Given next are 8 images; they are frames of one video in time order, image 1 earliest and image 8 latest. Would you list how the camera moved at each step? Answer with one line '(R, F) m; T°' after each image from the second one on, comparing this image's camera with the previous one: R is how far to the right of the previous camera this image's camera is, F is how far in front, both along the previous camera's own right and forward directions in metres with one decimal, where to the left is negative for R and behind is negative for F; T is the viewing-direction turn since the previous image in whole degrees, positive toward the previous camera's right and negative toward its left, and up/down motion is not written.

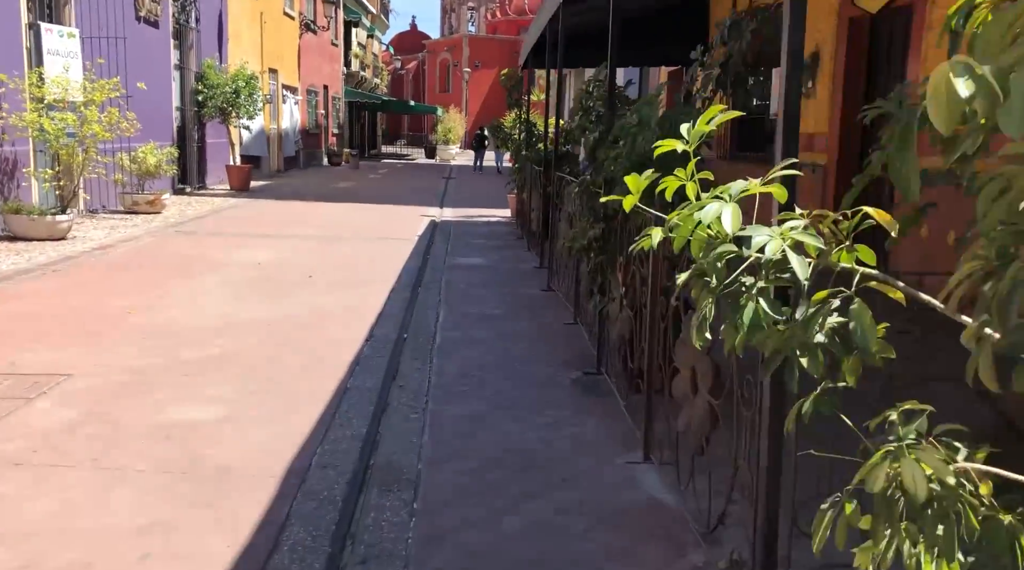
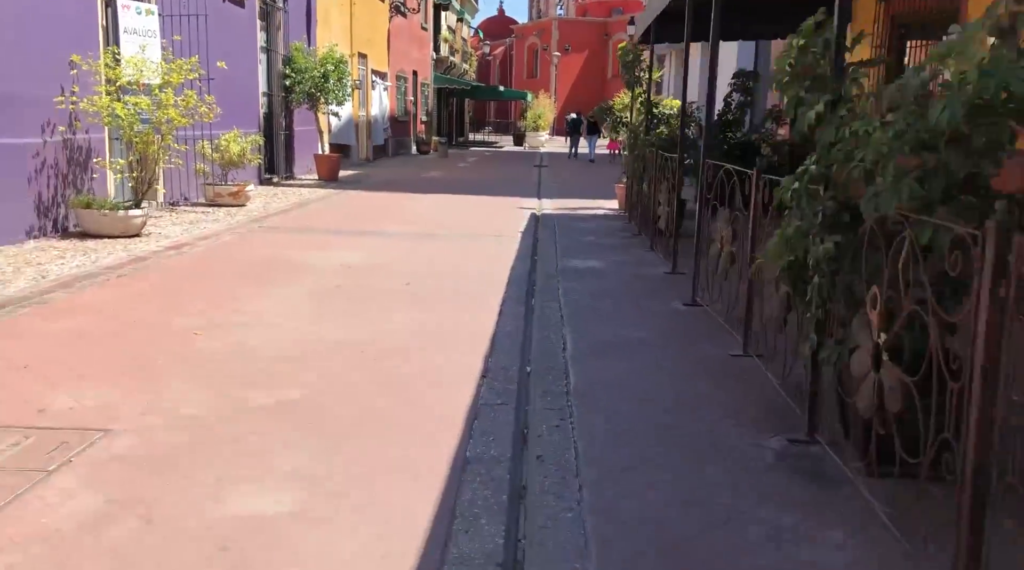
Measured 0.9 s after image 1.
(-0.3, +1.1) m; -5°
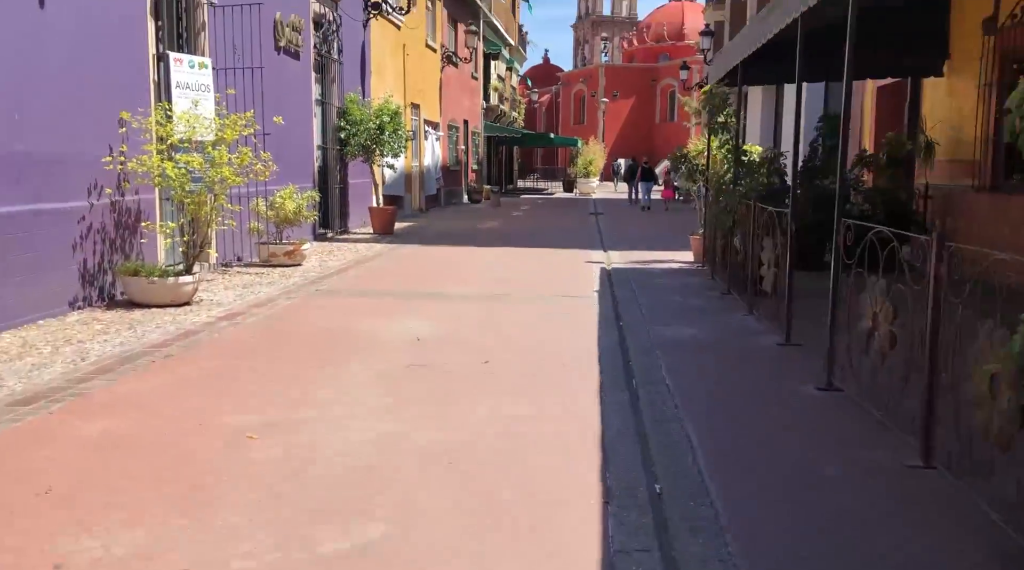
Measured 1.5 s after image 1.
(-0.3, +0.8) m; -3°
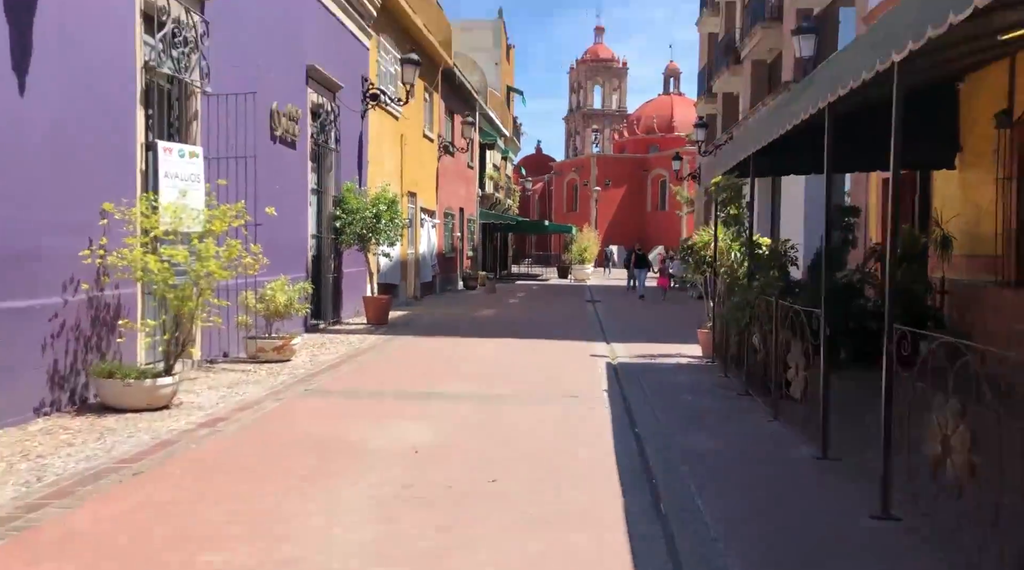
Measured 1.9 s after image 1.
(-0.1, +0.5) m; 0°
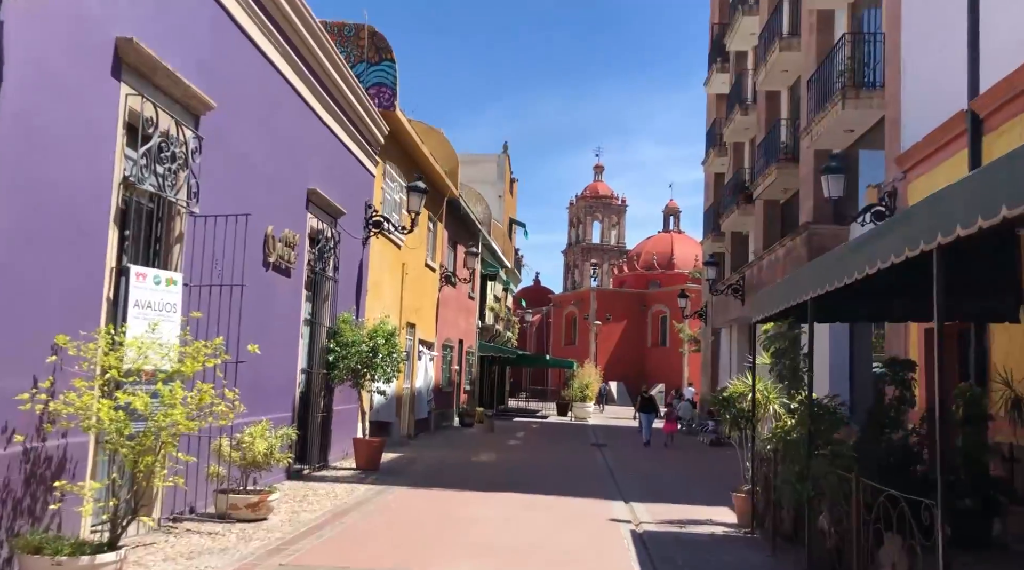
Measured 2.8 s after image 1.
(-0.2, +1.2) m; 0°
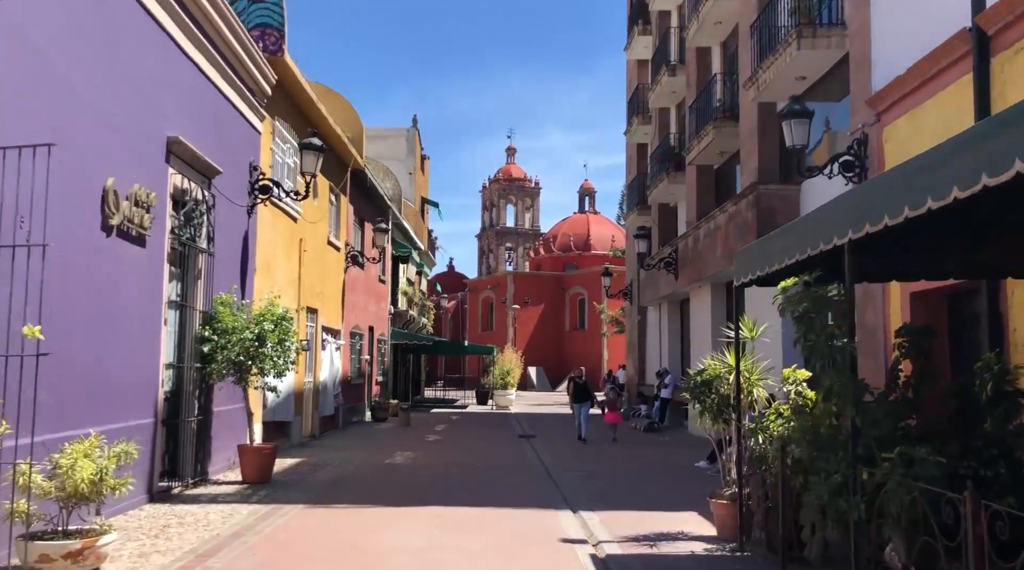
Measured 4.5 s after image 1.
(0.0, +2.4) m; +5°
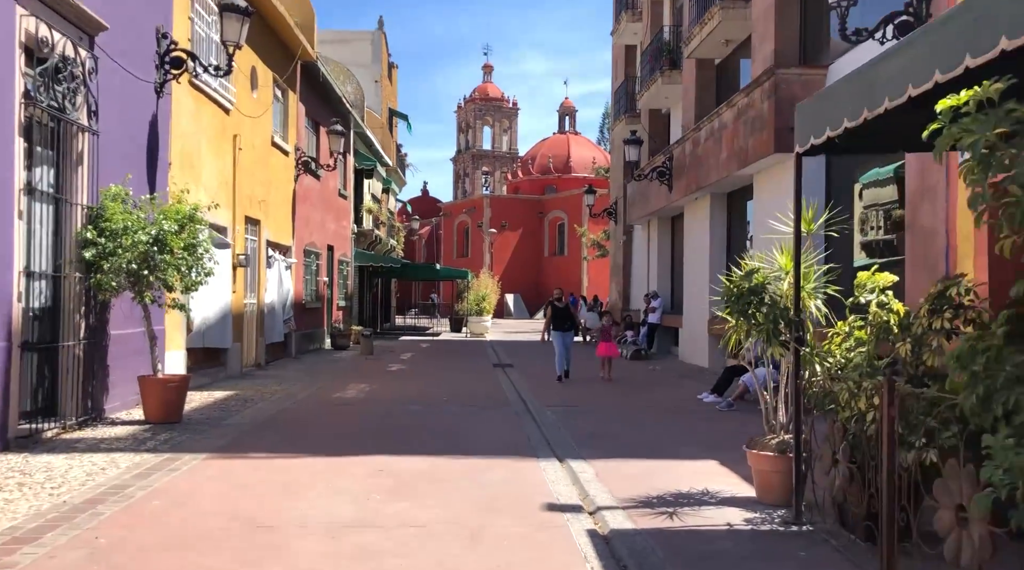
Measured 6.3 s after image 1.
(+0.1, +2.5) m; +1°
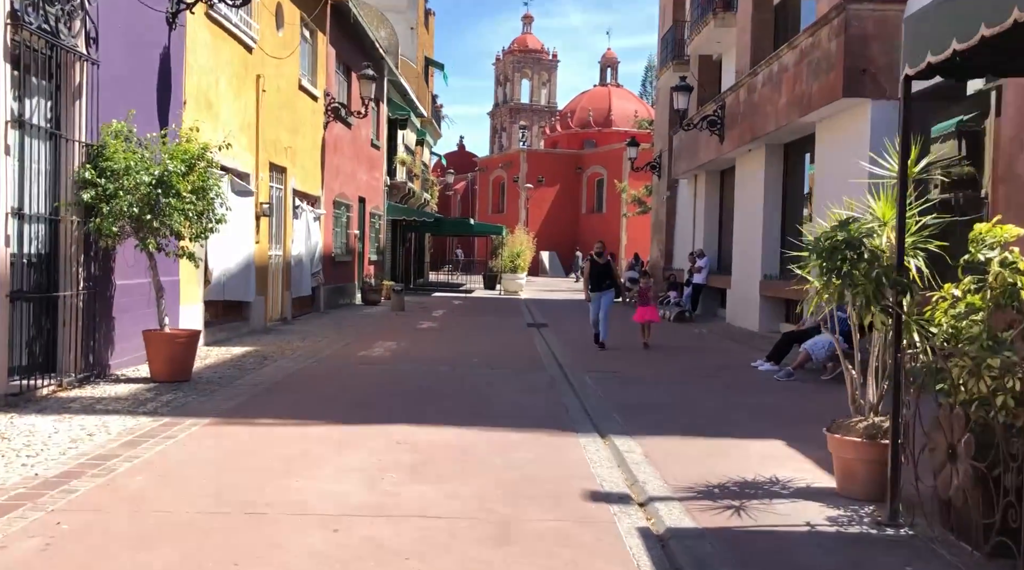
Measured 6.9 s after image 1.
(0.0, +0.9) m; -2°
